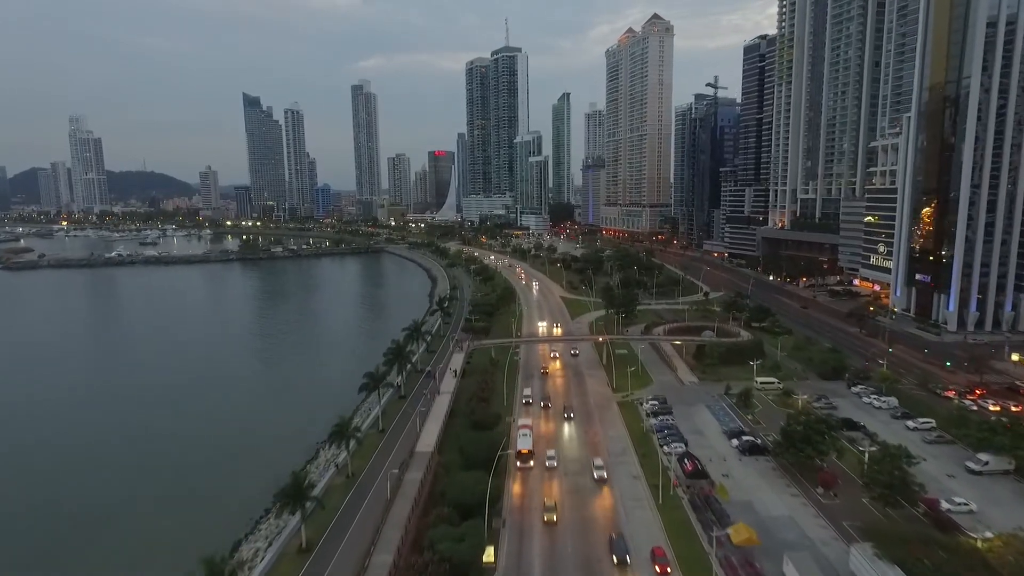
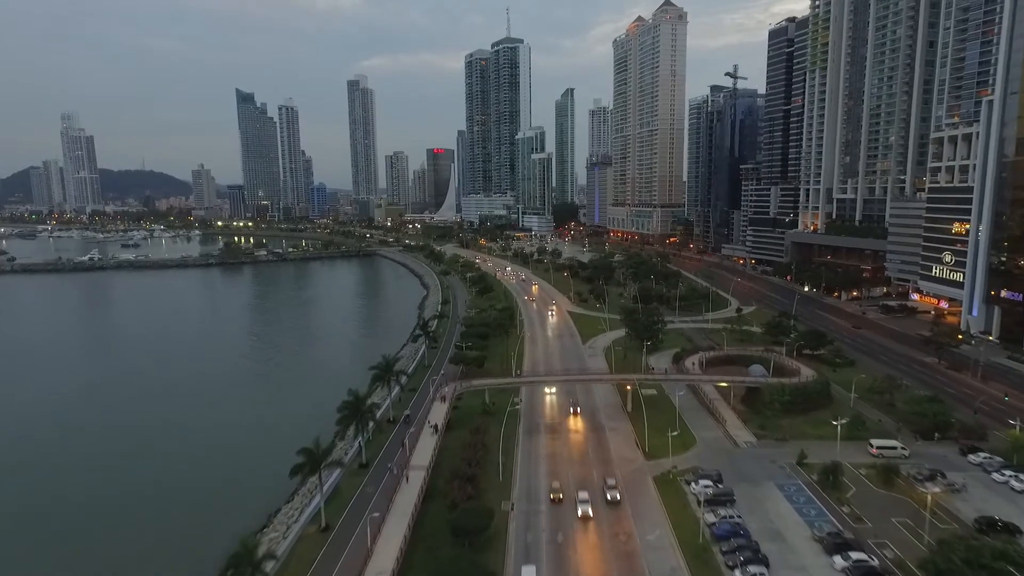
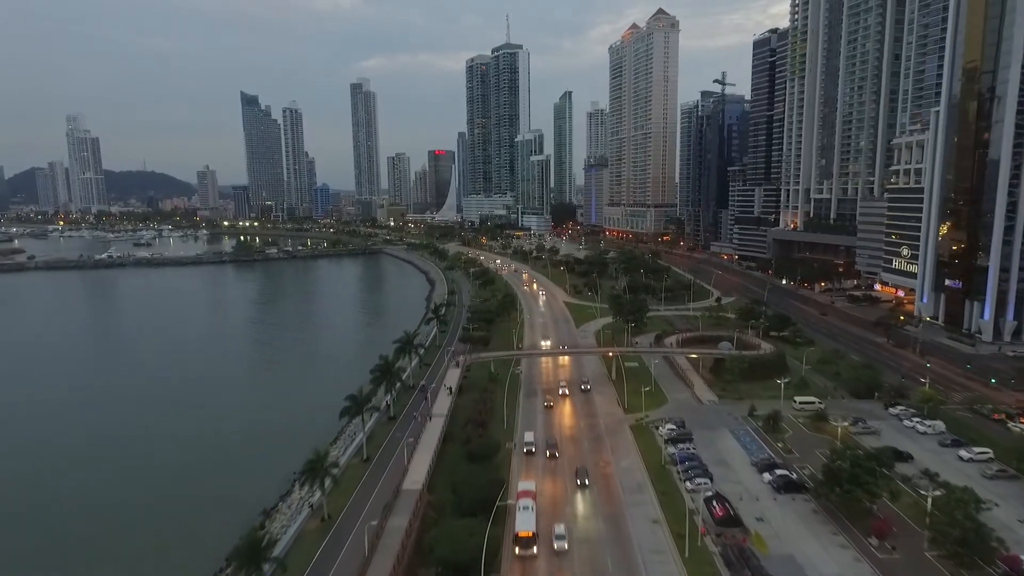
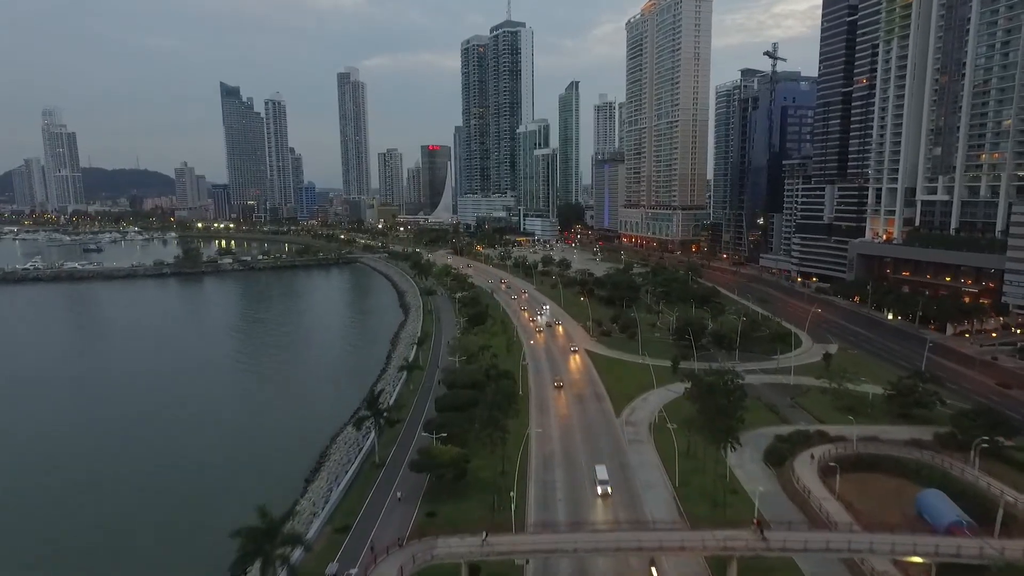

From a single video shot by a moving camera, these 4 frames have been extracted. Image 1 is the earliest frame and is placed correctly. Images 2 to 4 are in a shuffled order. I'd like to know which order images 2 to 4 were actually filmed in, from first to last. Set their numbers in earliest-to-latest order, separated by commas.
3, 2, 4
